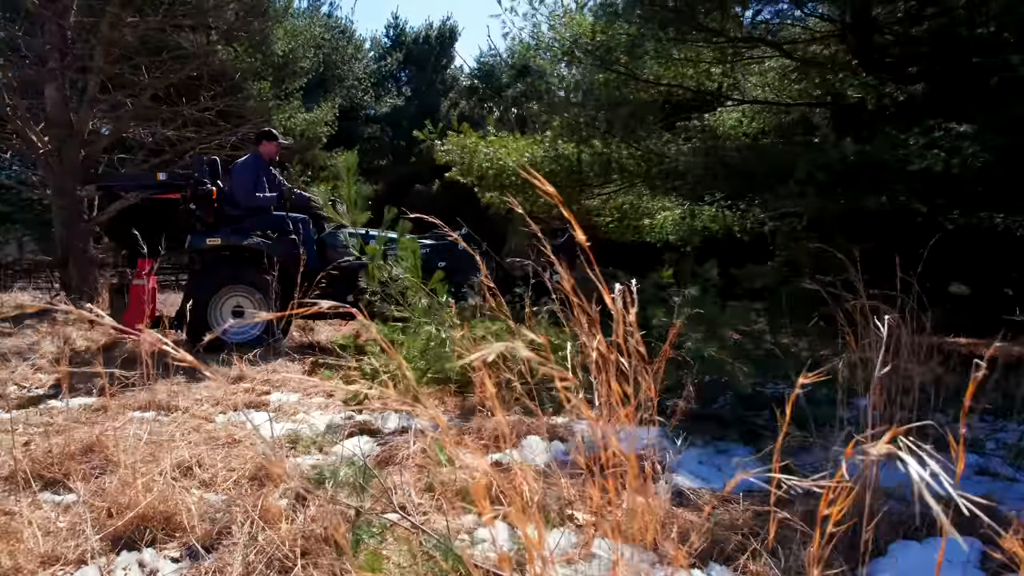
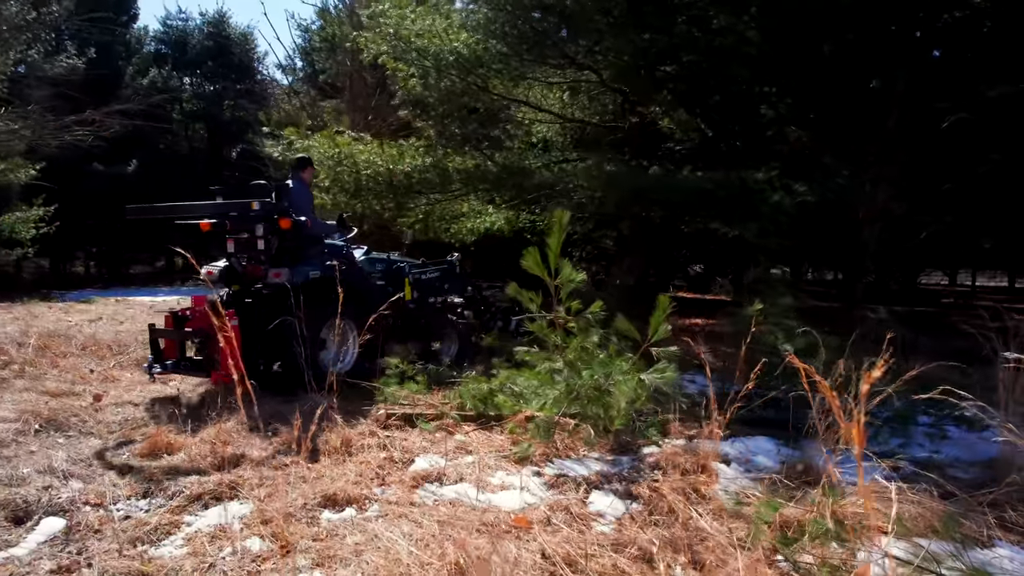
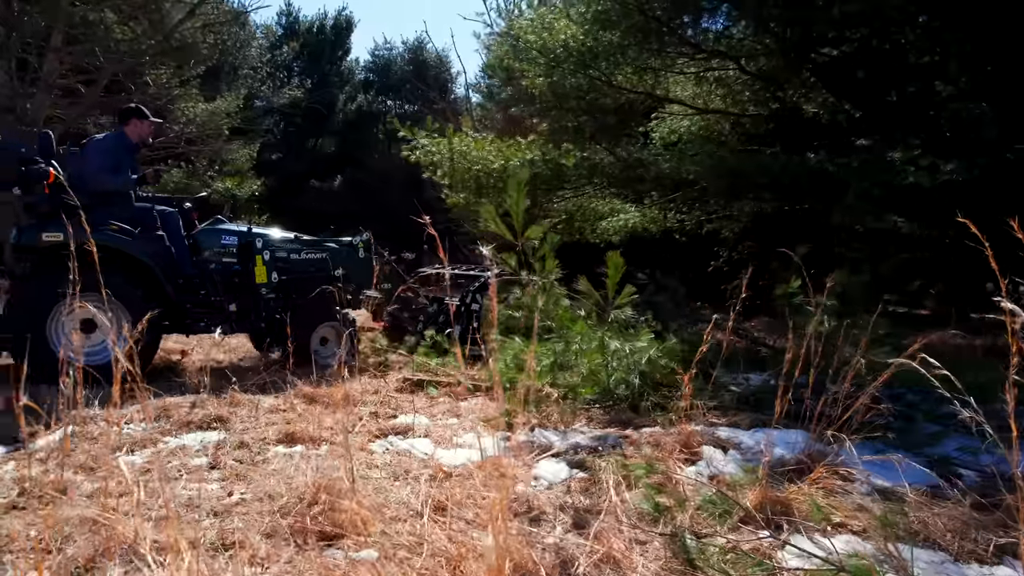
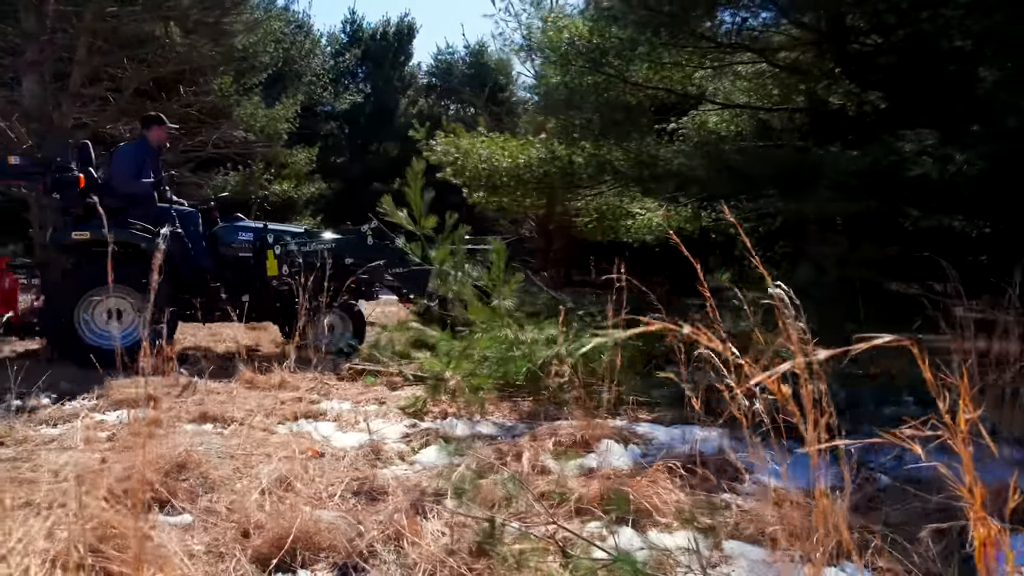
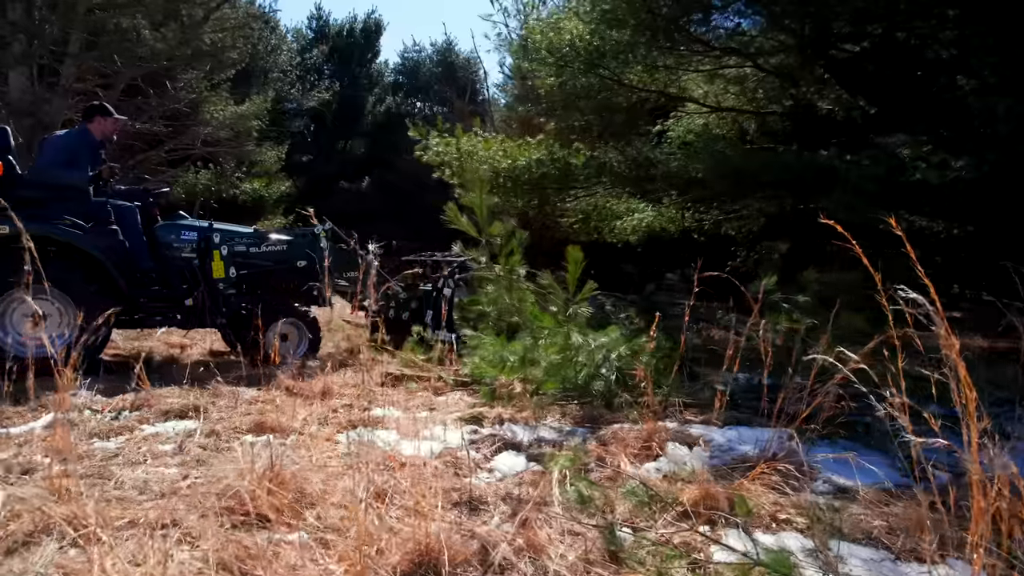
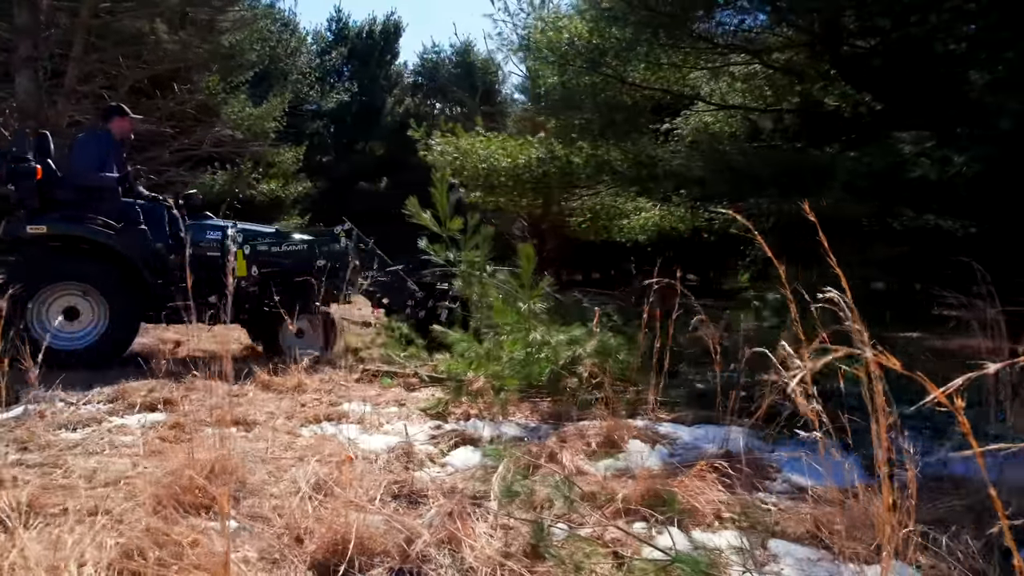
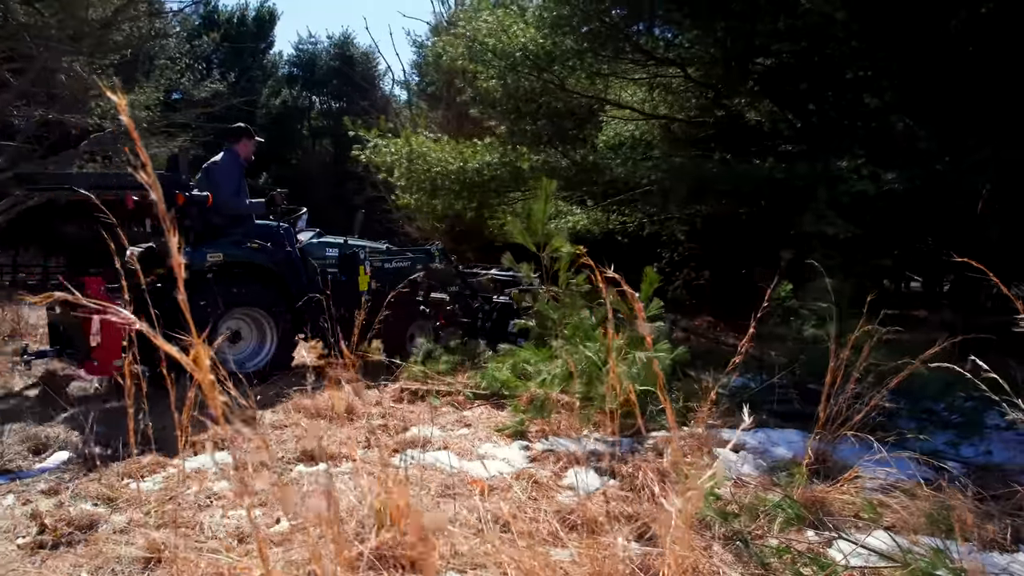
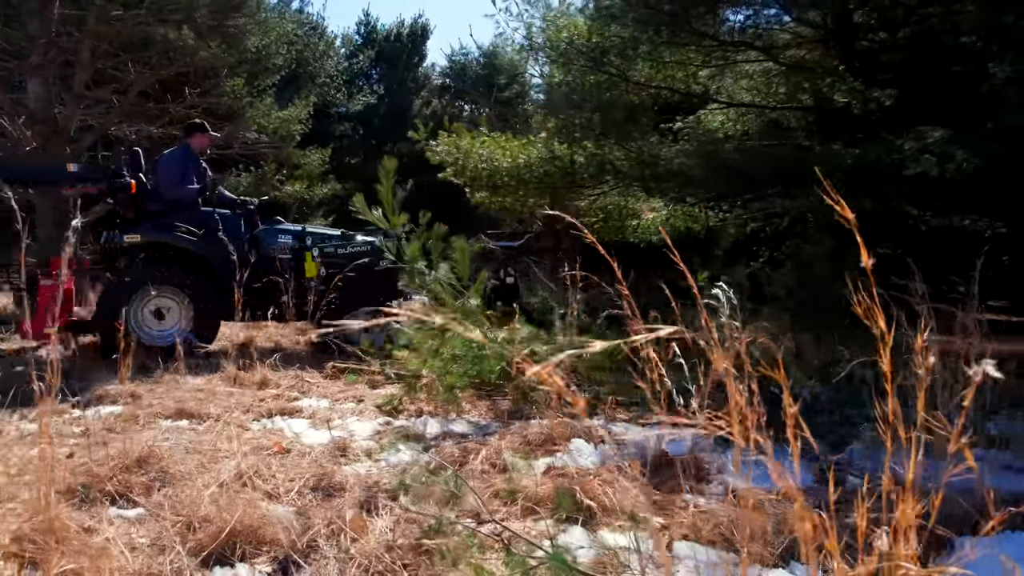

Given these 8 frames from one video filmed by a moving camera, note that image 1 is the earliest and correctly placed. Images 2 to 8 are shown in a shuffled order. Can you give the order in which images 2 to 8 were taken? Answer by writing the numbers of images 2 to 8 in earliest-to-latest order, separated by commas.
8, 4, 6, 5, 3, 7, 2
